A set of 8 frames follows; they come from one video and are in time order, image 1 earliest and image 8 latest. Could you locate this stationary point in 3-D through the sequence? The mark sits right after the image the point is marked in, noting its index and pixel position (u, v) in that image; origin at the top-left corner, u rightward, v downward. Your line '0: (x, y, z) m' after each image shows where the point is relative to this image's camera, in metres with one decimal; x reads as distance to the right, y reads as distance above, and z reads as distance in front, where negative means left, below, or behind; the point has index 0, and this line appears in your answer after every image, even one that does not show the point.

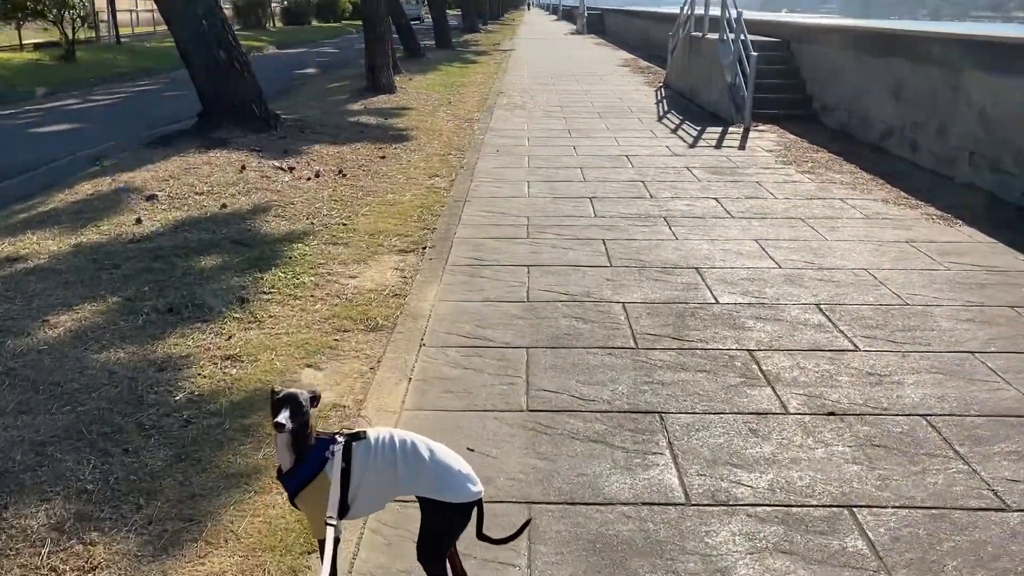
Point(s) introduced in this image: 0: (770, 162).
0: (+2.6, +1.3, +8.7) m
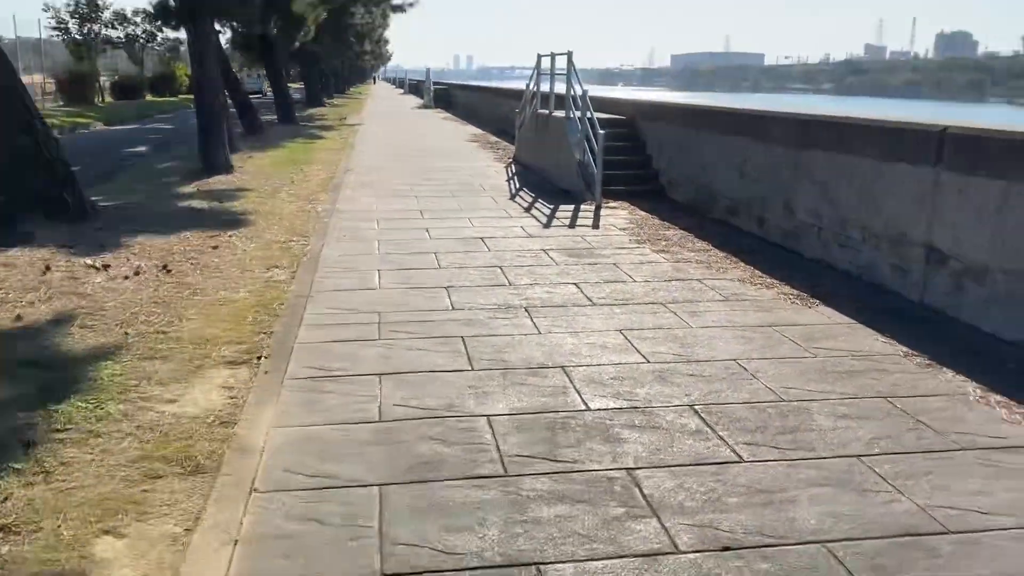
0: (+1.1, +0.5, +8.6) m
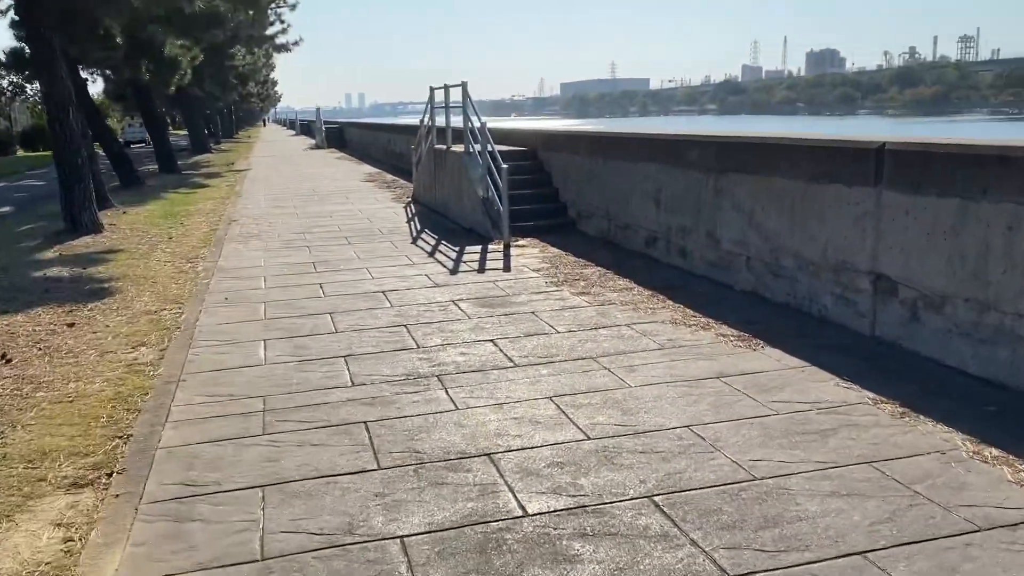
0: (+0.3, 0.0, +7.9) m
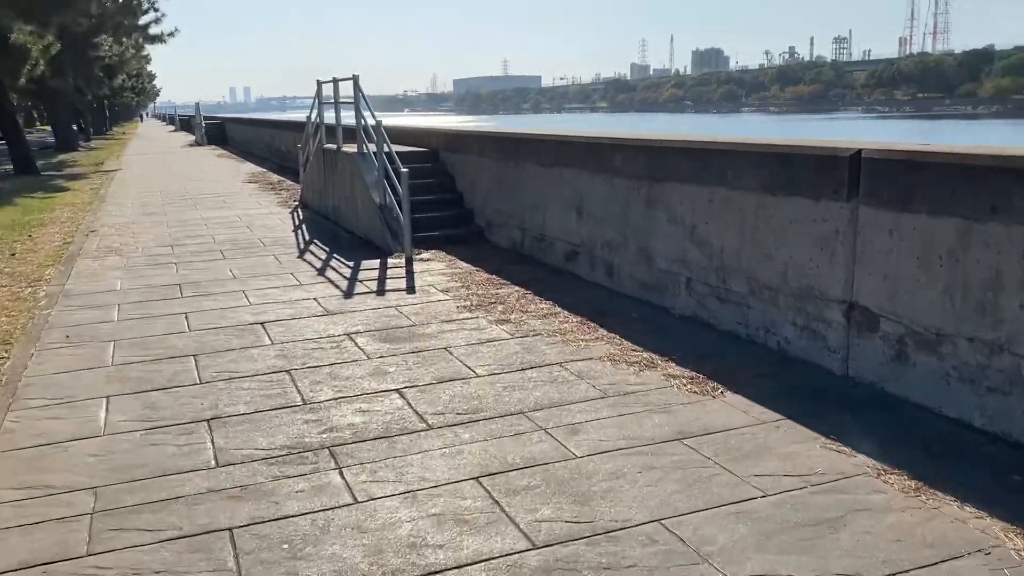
0: (-0.5, -0.2, +6.8) m
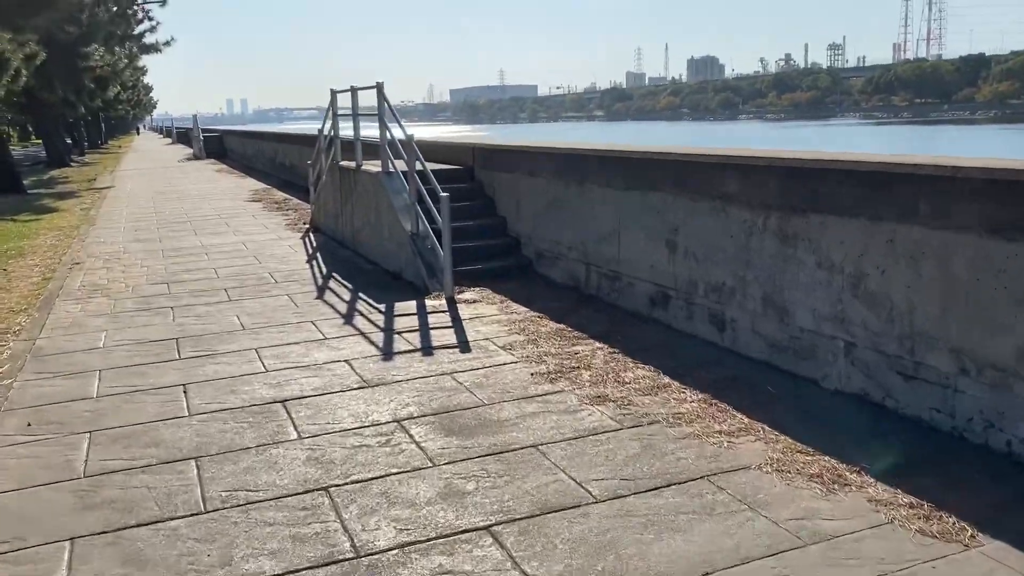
0: (+0.1, -0.5, +5.3) m
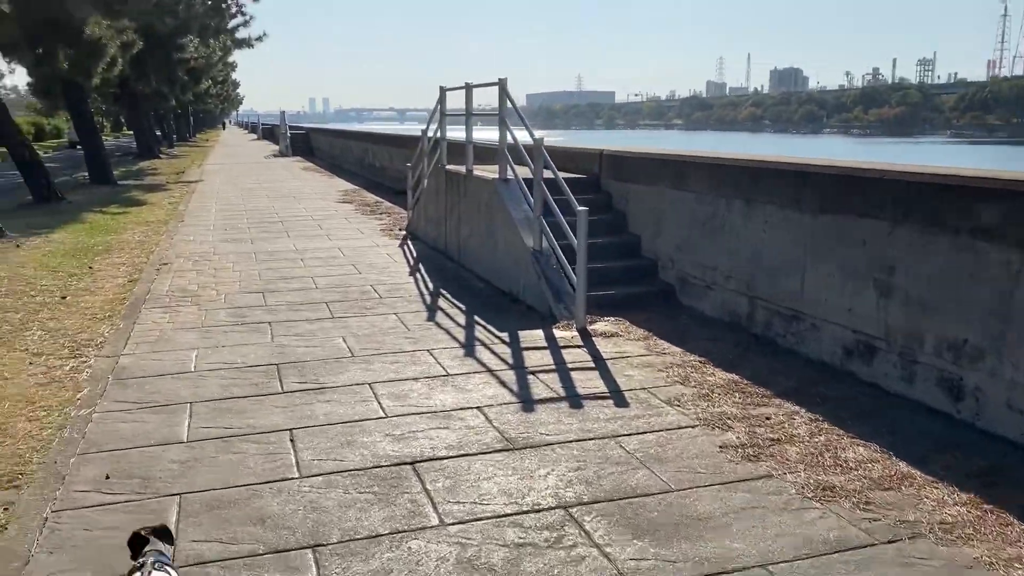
0: (+0.9, -0.8, +4.2) m
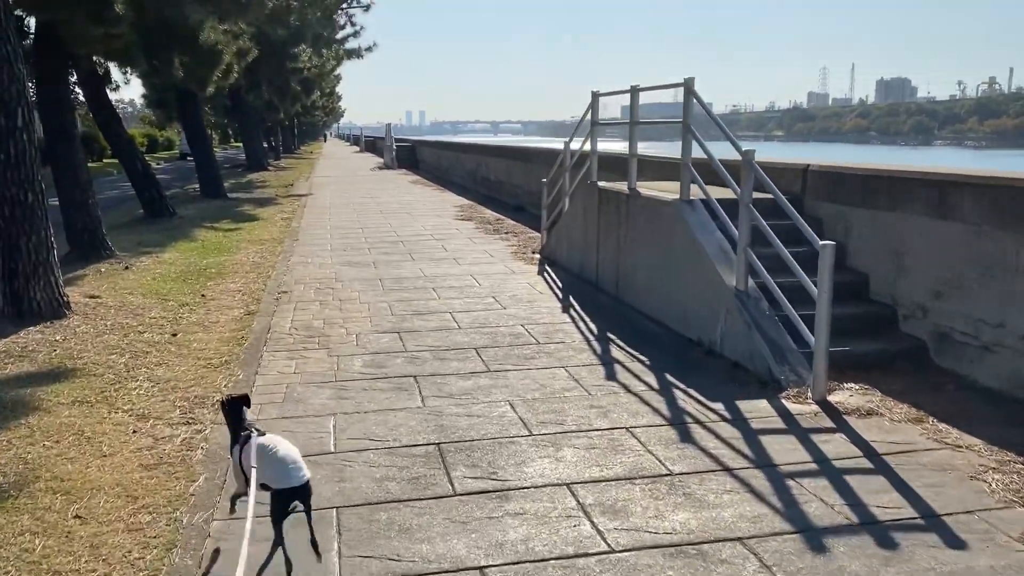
0: (+1.9, -1.1, +2.6) m
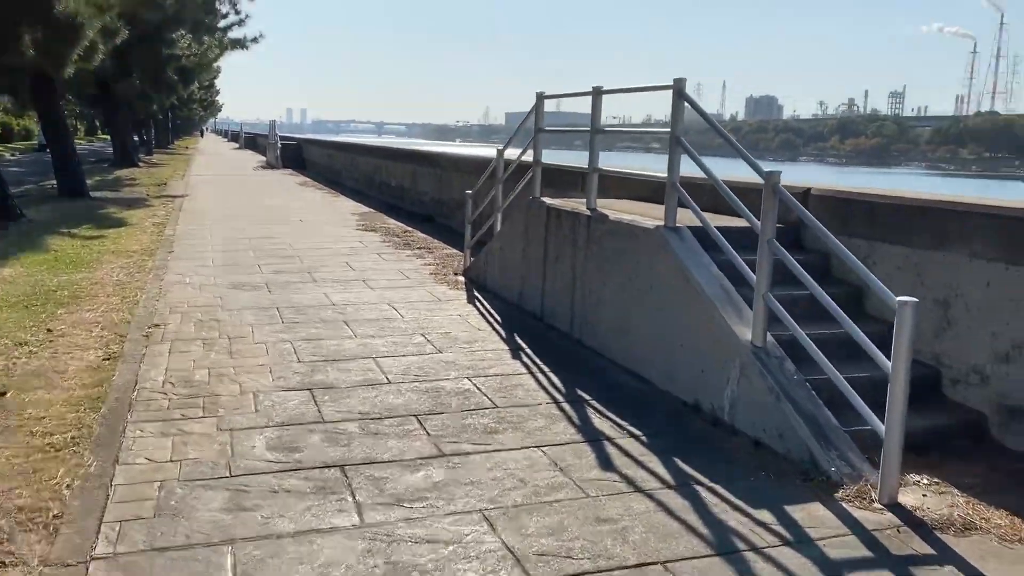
0: (+2.2, -1.4, +1.4) m
